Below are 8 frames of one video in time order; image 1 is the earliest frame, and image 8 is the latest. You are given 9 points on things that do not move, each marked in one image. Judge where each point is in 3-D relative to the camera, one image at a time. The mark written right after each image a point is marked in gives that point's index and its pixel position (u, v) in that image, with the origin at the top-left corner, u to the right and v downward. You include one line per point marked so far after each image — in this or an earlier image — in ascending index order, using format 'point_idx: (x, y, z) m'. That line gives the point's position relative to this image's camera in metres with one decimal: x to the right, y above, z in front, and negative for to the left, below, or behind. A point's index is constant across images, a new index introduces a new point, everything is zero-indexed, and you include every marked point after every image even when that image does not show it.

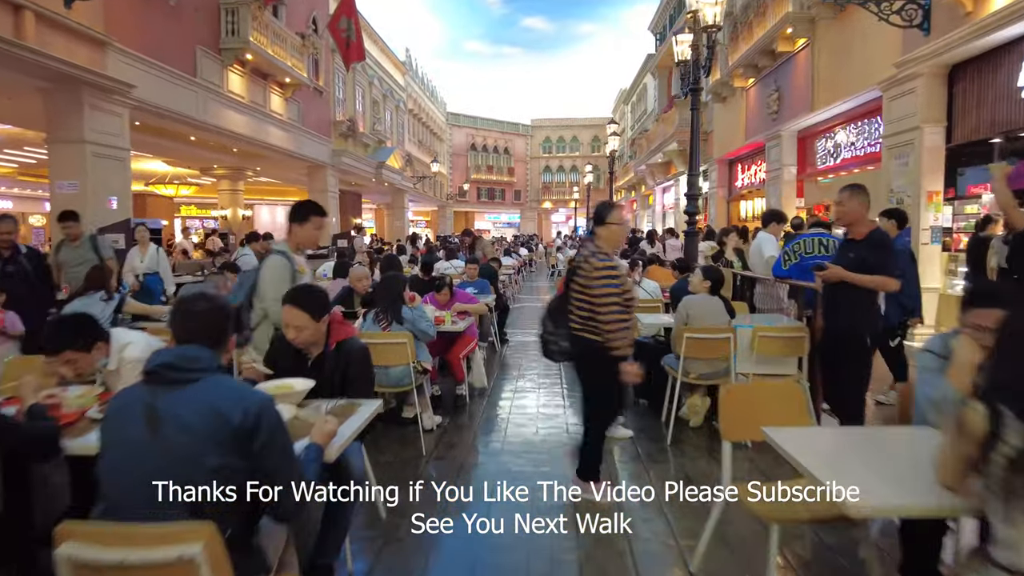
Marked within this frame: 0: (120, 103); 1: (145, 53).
0: (-6.7, +3.2, +11.3) m
1: (-6.8, +4.3, +12.0) m
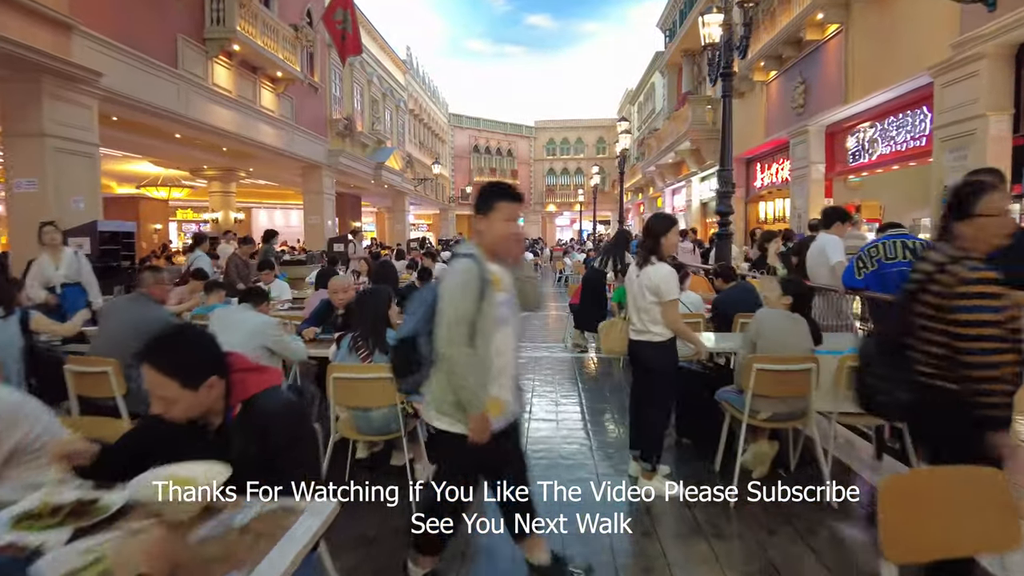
0: (-6.6, +3.0, +10.2) m
1: (-6.7, +4.2, +10.9) m
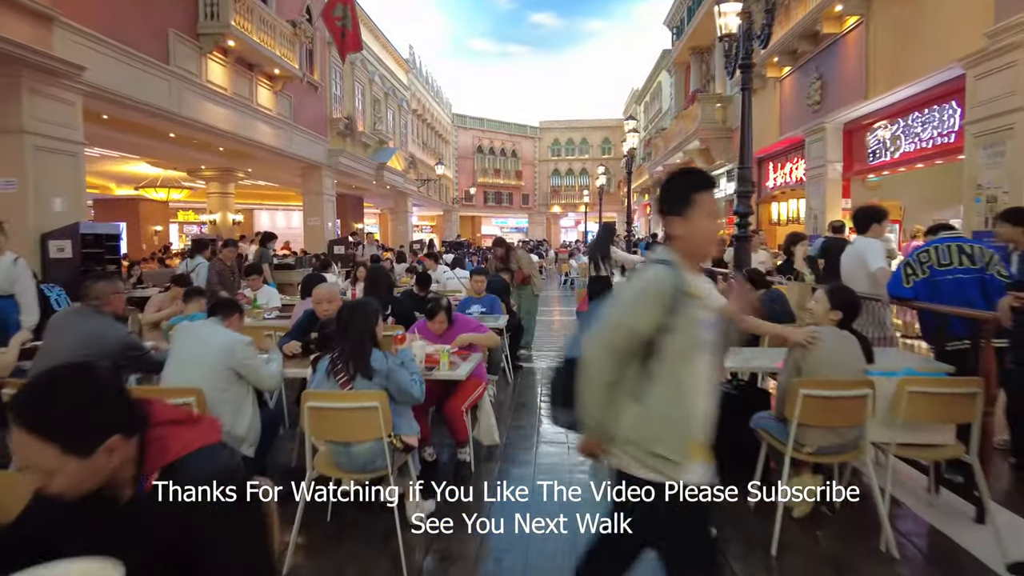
0: (-6.5, +2.9, +9.7) m
1: (-6.6, +4.1, +10.5) m
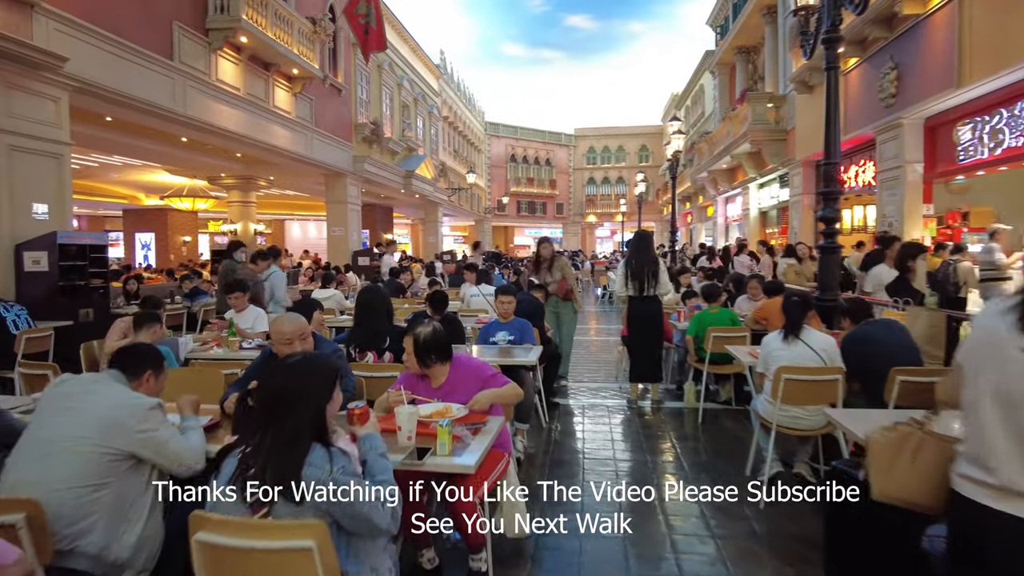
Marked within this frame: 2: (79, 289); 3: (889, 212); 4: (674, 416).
0: (-6.1, +2.7, +8.7) m
1: (-6.1, +3.9, +9.5) m
2: (-5.9, 0.0, +9.0) m
3: (+7.3, +1.4, +12.6) m
4: (+1.7, -1.3, +6.6) m
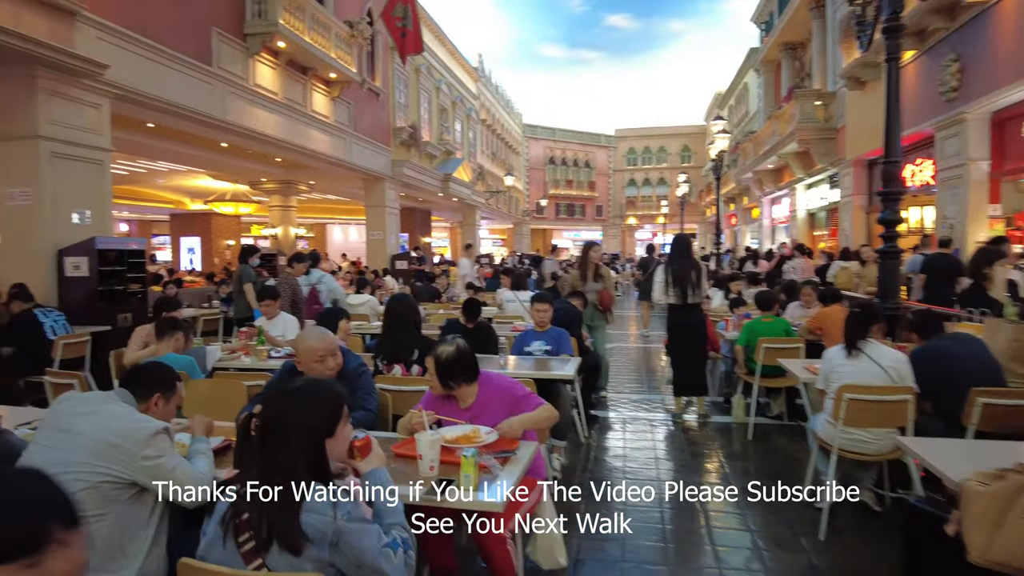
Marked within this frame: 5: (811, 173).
0: (-5.6, +2.6, +8.8) m
1: (-5.6, +3.8, +9.5) m
2: (-5.4, -0.1, +9.0) m
3: (+8.0, +1.4, +11.9) m
4: (+2.0, -1.4, +6.3) m
5: (+8.8, +3.4, +19.4) m
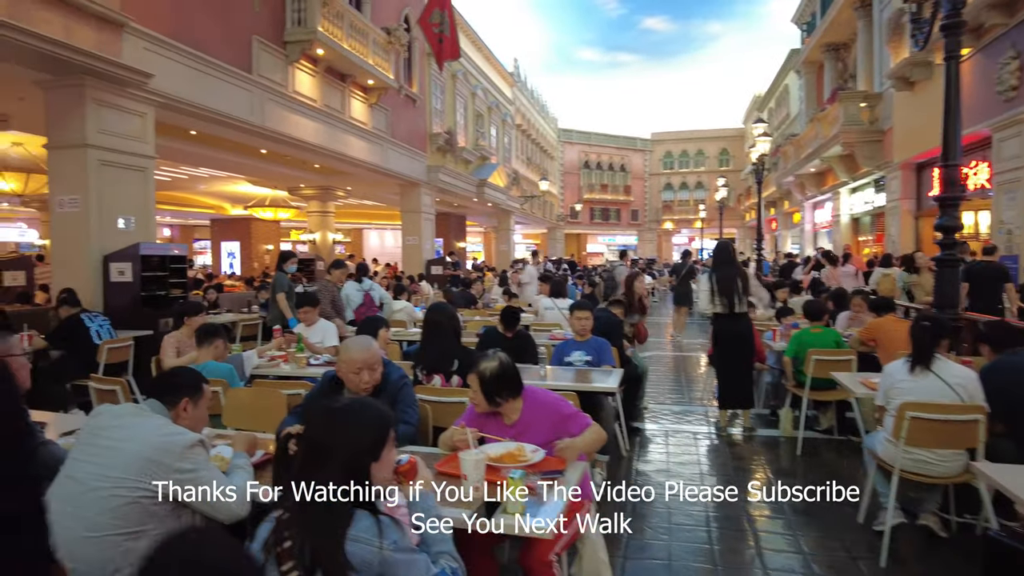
0: (-5.1, +2.6, +8.9) m
1: (-5.0, +3.7, +9.7) m
2: (-4.9, -0.1, +9.2) m
3: (+8.6, +1.2, +11.4) m
4: (+2.4, -1.4, +6.0) m
5: (+9.8, +3.2, +18.8) m
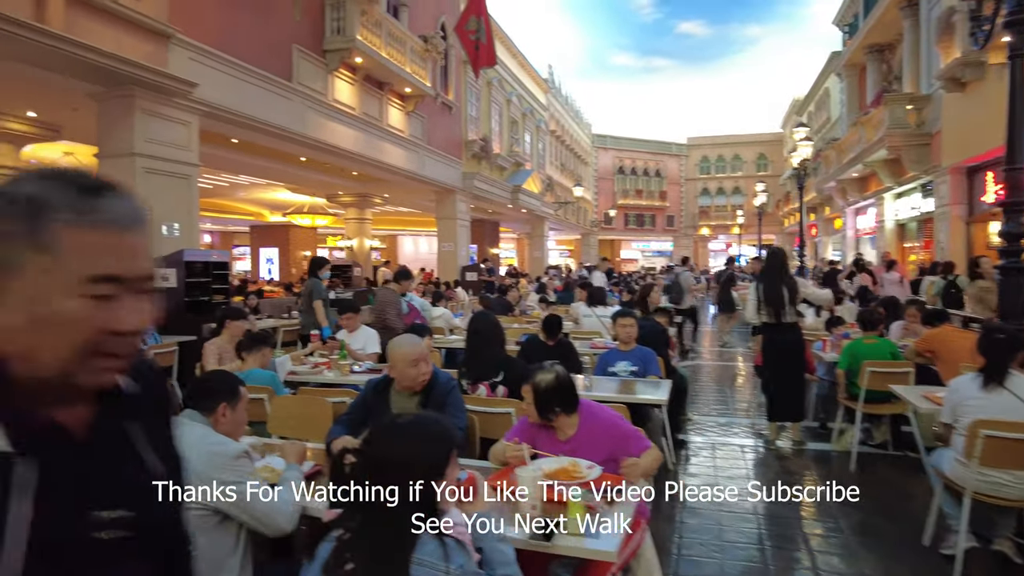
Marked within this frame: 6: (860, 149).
0: (-4.5, +2.5, +9.1) m
1: (-4.4, +3.6, +9.9) m
2: (-4.3, -0.2, +9.3) m
3: (+9.2, +1.1, +10.9) m
4: (+2.7, -1.5, +5.8) m
5: (+10.8, +3.0, +18.3) m
6: (+10.5, +4.2, +19.7) m
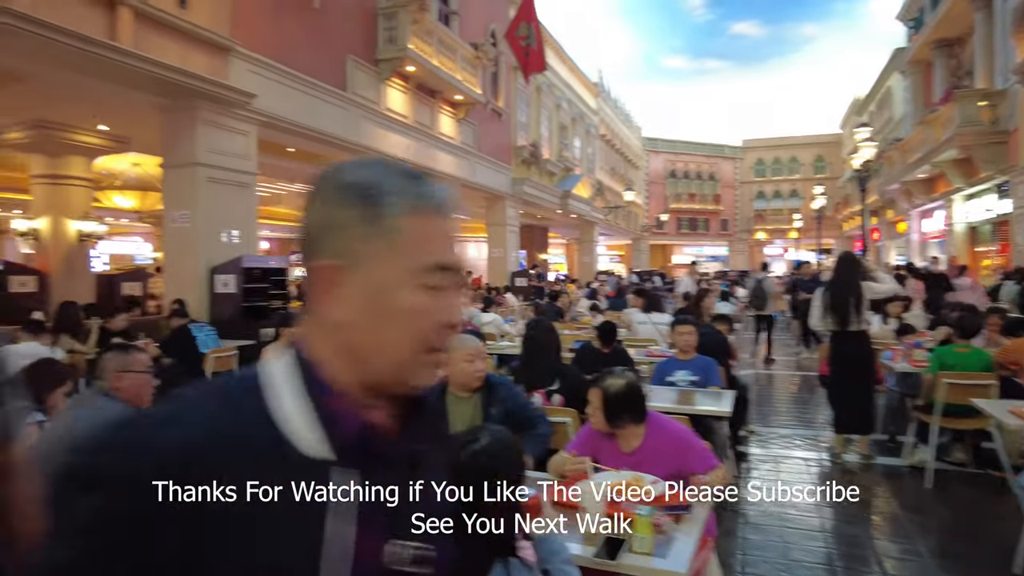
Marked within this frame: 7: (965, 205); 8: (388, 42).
0: (-3.8, +2.4, +9.3) m
1: (-3.6, +3.5, +10.1) m
2: (-3.6, -0.3, +9.5) m
3: (+10.0, +1.0, +10.1) m
4: (+3.2, -1.6, +5.5) m
5: (+12.2, +2.8, +17.3) m
6: (+12.0, +4.0, +18.8) m
7: (+12.8, +2.4, +18.5) m
8: (-2.4, +4.8, +12.8) m
